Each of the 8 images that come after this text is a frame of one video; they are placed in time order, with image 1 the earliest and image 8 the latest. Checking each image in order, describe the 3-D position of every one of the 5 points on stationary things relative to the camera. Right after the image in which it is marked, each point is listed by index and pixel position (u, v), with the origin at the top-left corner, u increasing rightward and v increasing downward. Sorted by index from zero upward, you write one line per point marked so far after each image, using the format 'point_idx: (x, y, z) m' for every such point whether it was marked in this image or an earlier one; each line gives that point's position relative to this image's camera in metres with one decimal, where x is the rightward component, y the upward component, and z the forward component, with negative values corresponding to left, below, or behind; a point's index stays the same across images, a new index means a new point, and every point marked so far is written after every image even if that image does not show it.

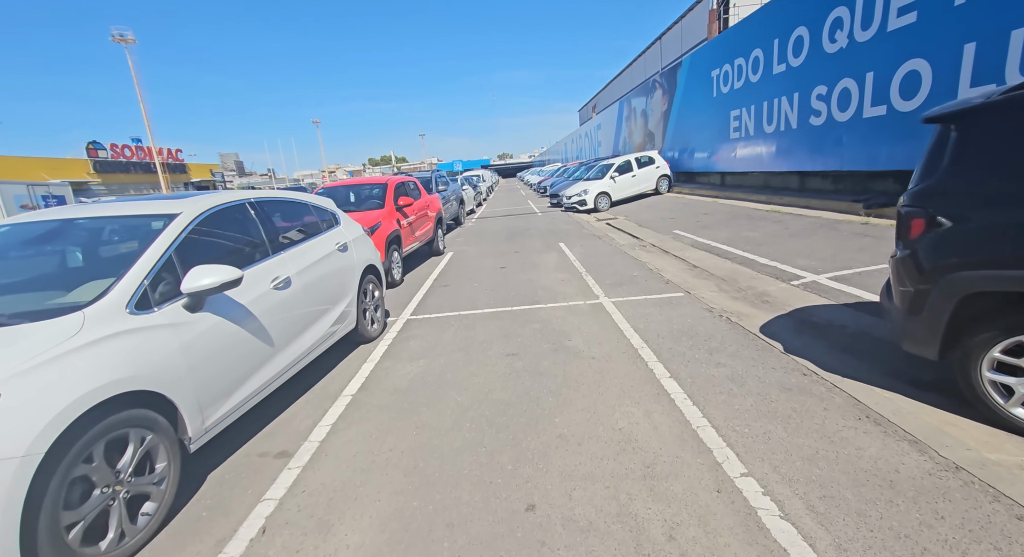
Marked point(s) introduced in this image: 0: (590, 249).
0: (+1.7, +0.6, +10.8) m
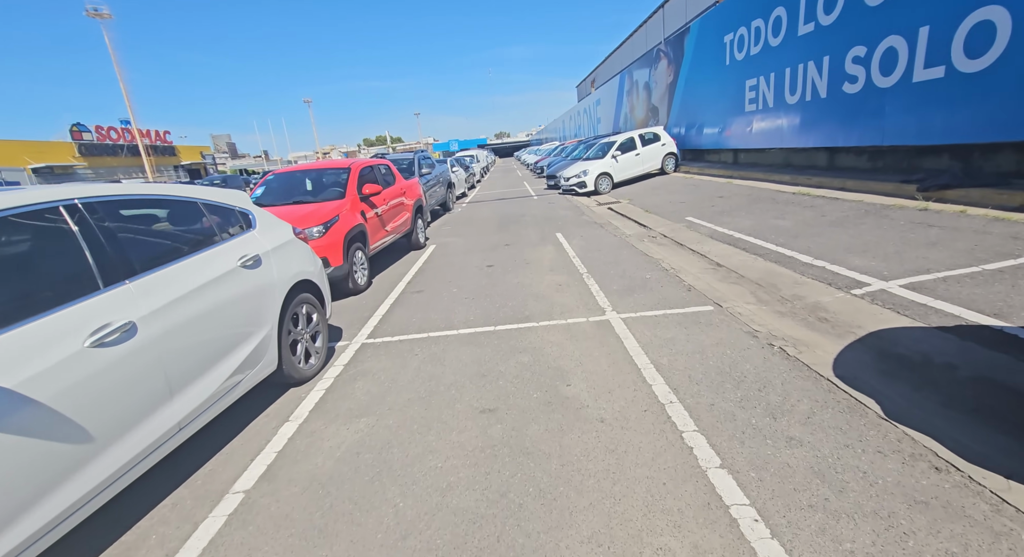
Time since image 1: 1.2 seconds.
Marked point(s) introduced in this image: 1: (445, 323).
0: (+1.5, +0.7, +9.4) m
1: (-0.7, -0.5, +5.3) m
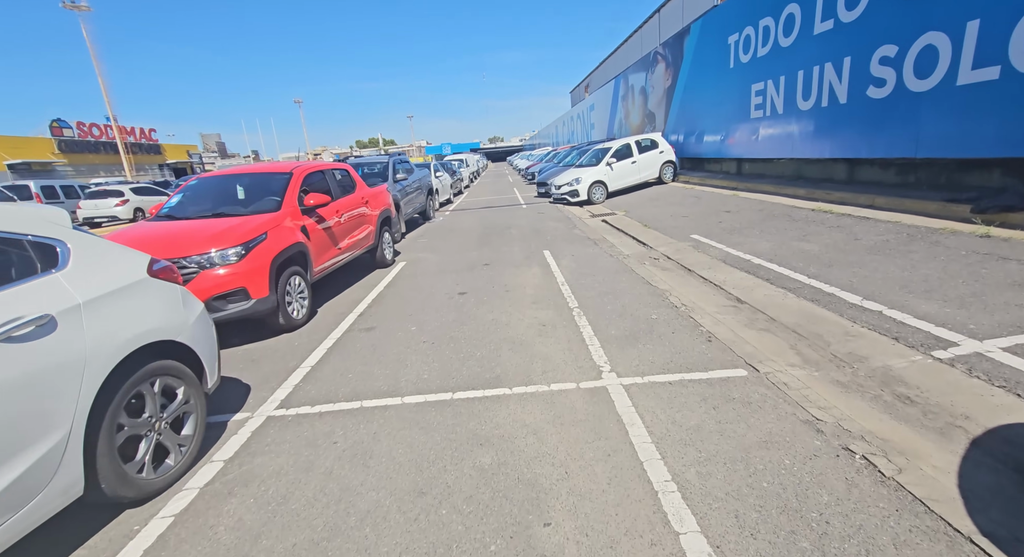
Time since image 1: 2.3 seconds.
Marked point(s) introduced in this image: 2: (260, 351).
0: (+1.2, +0.3, +8.2) m
1: (-1.0, -0.9, +3.9) m
2: (-2.6, -0.8, +4.9) m
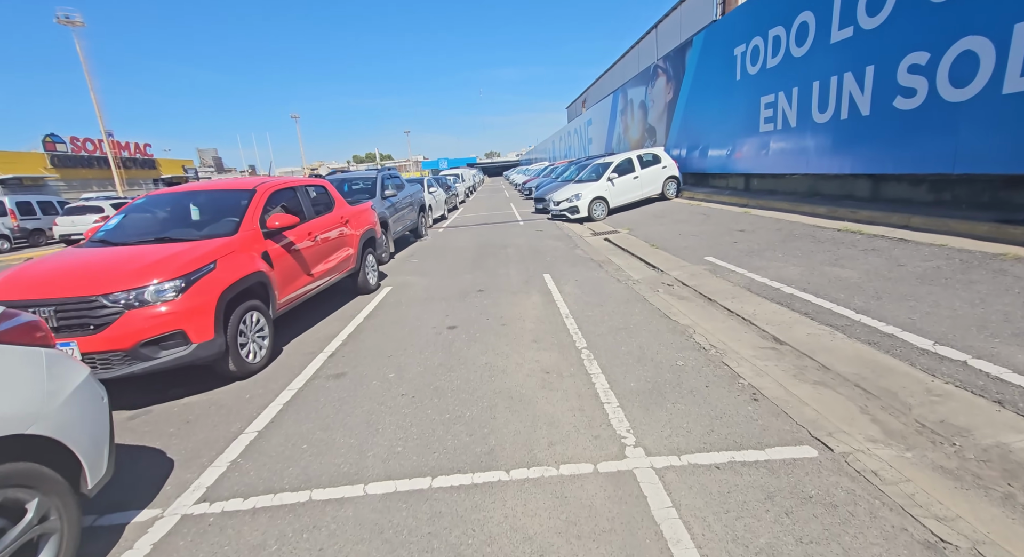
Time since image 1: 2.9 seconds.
0: (+1.2, -0.1, +7.3) m
1: (-1.0, -1.2, +3.1) m
2: (-2.6, -1.1, +4.1) m
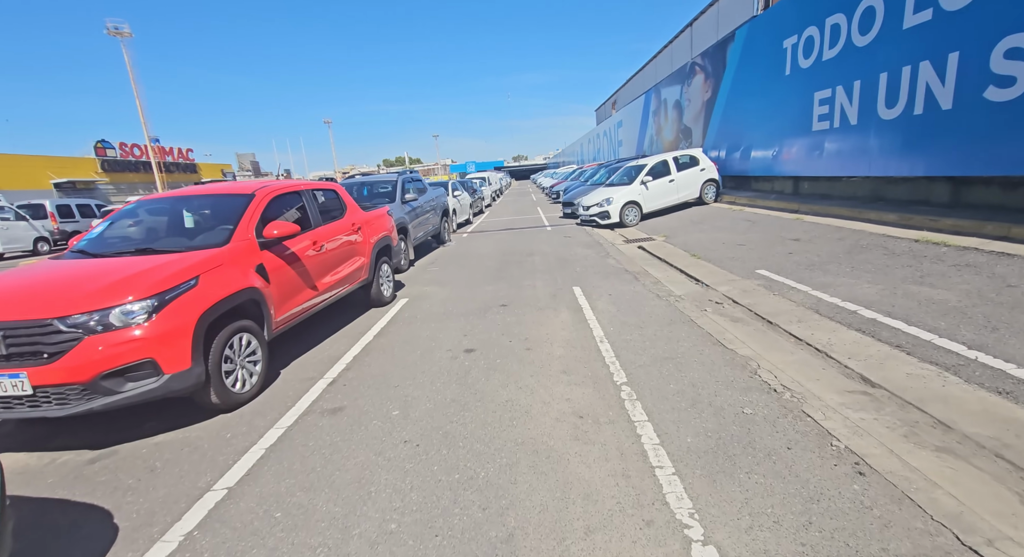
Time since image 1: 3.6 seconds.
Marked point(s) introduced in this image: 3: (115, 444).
0: (+1.5, -0.4, +6.5) m
1: (-0.9, -1.3, +2.4) m
2: (-2.5, -1.3, +3.4) m
3: (-3.0, -1.2, +3.6) m
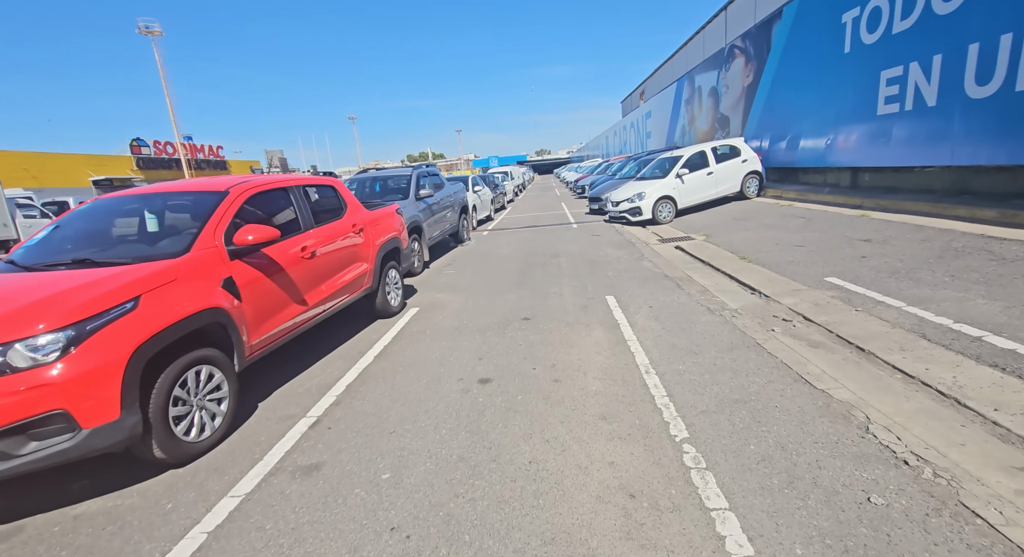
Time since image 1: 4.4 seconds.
0: (+1.8, -0.5, +5.5) m
1: (-0.8, -1.5, +1.5) m
2: (-2.3, -1.4, +2.6) m
3: (-2.8, -1.4, +2.8) m
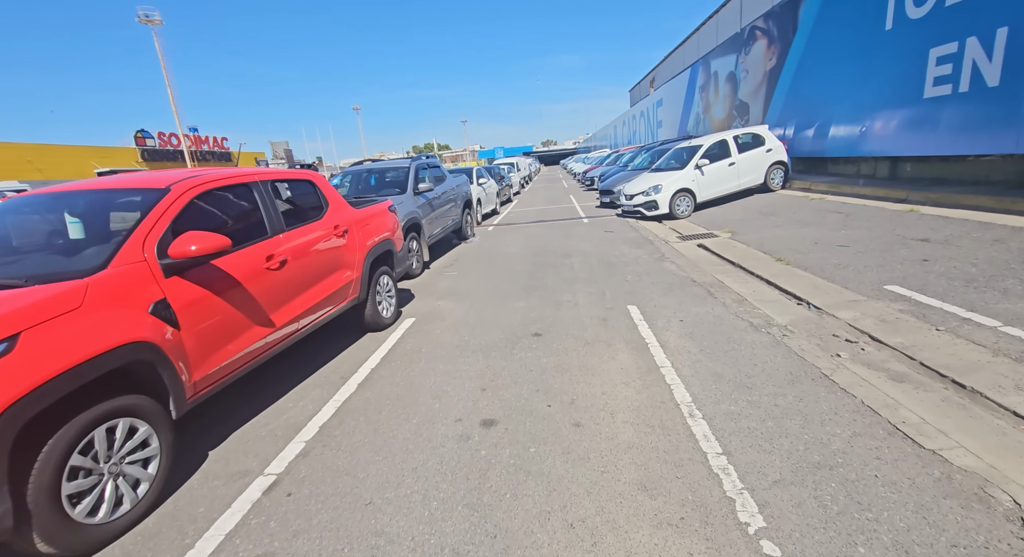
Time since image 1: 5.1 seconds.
0: (+1.9, -0.6, +4.6) m
1: (-0.8, -1.7, +0.7) m
2: (-2.3, -1.6, +1.8) m
3: (-2.8, -1.5, +2.0) m
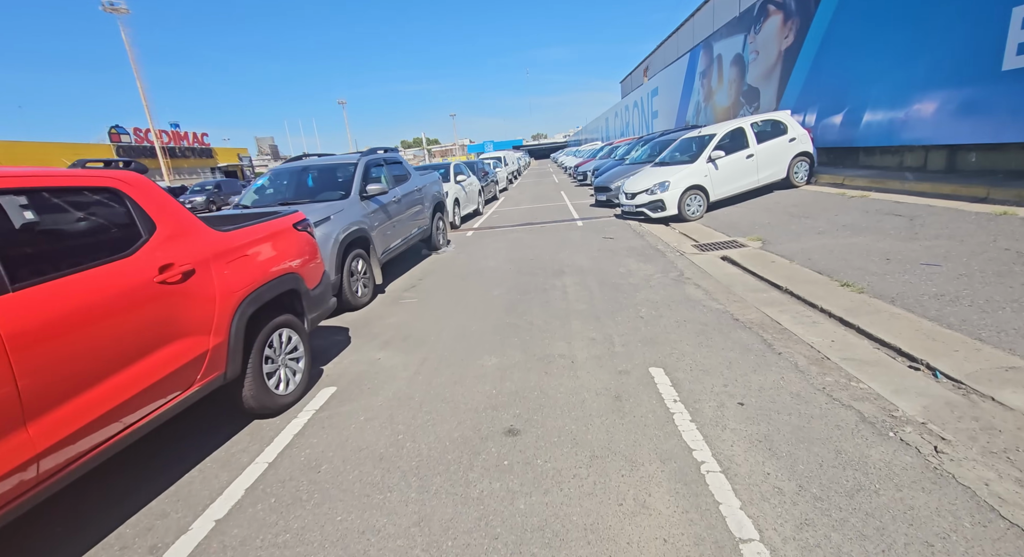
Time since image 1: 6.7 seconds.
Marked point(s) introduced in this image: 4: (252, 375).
0: (+1.6, -1.0, +2.6) m
1: (-1.0, -2.2, -1.4) m
2: (-2.5, -2.1, -0.2) m
3: (-3.0, -2.0, 0.0) m
4: (-1.9, -0.7, +3.5) m
